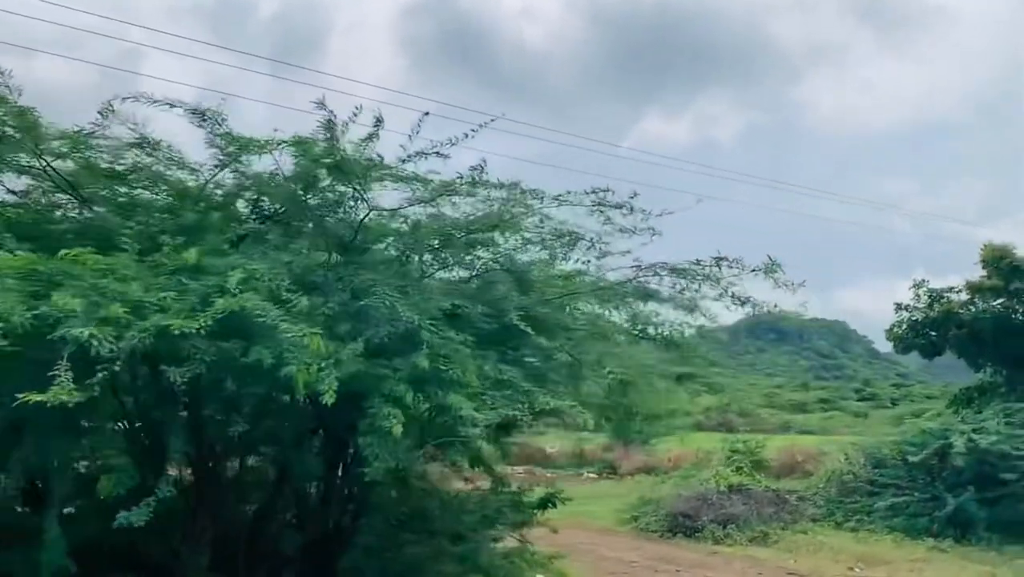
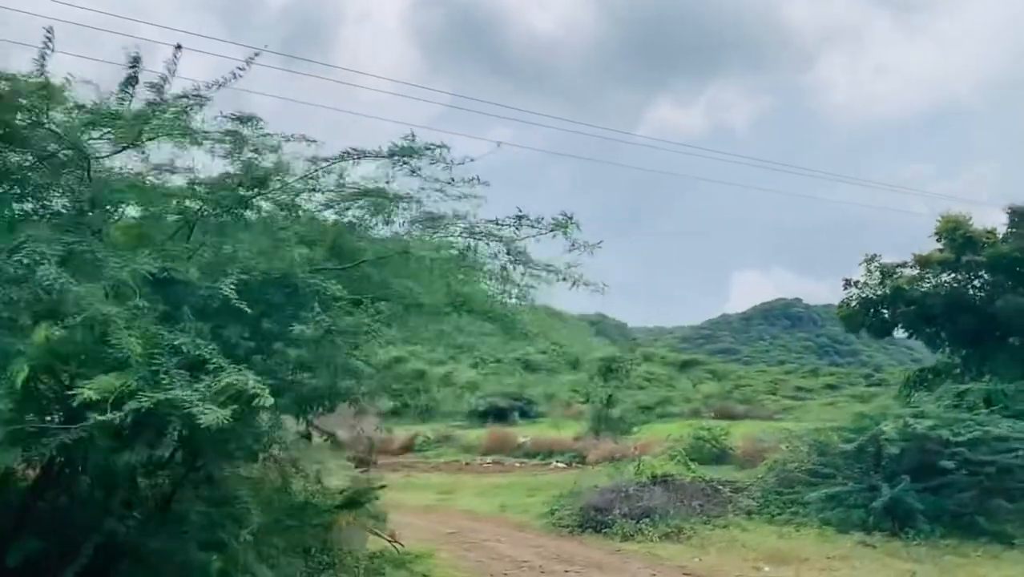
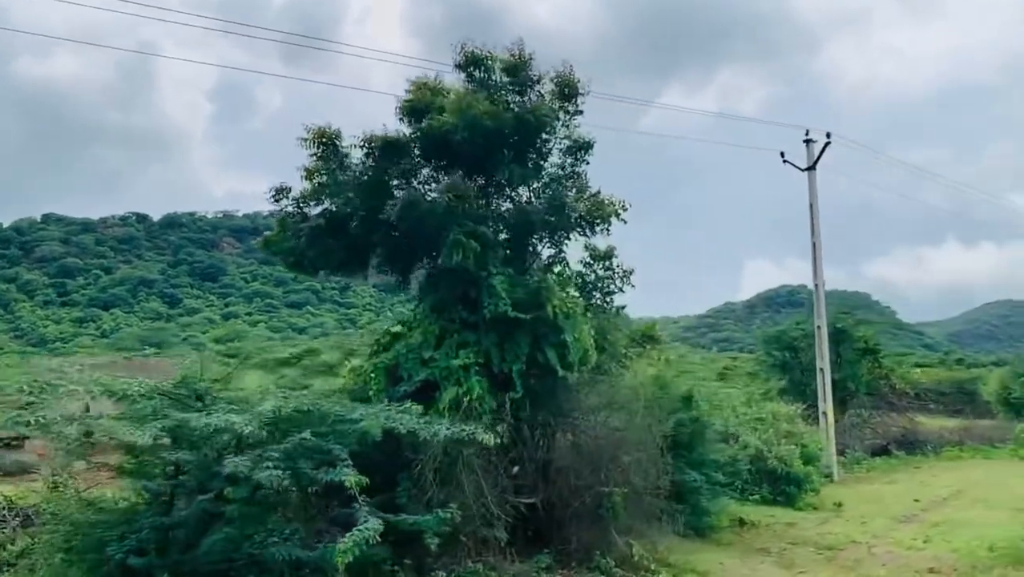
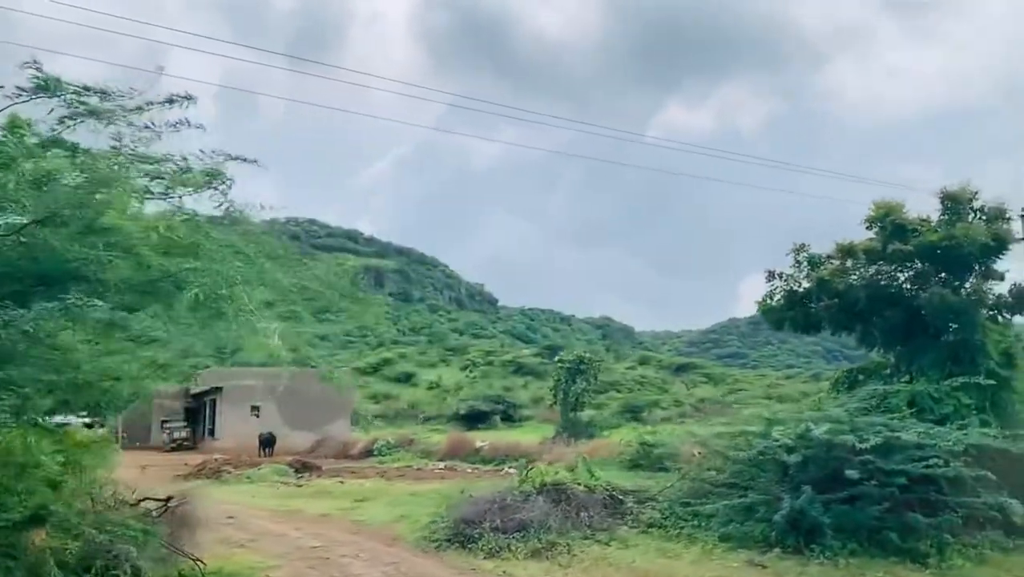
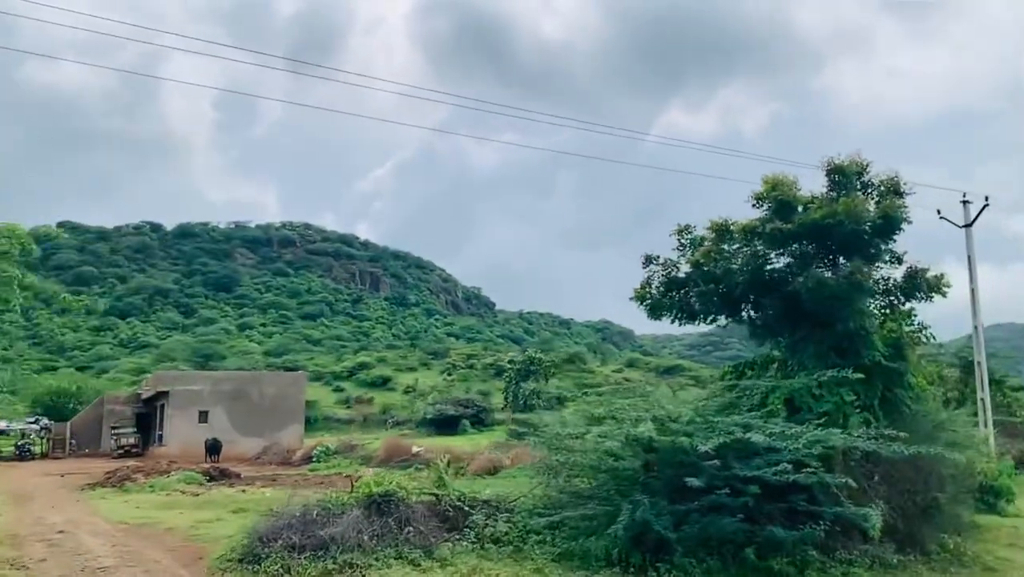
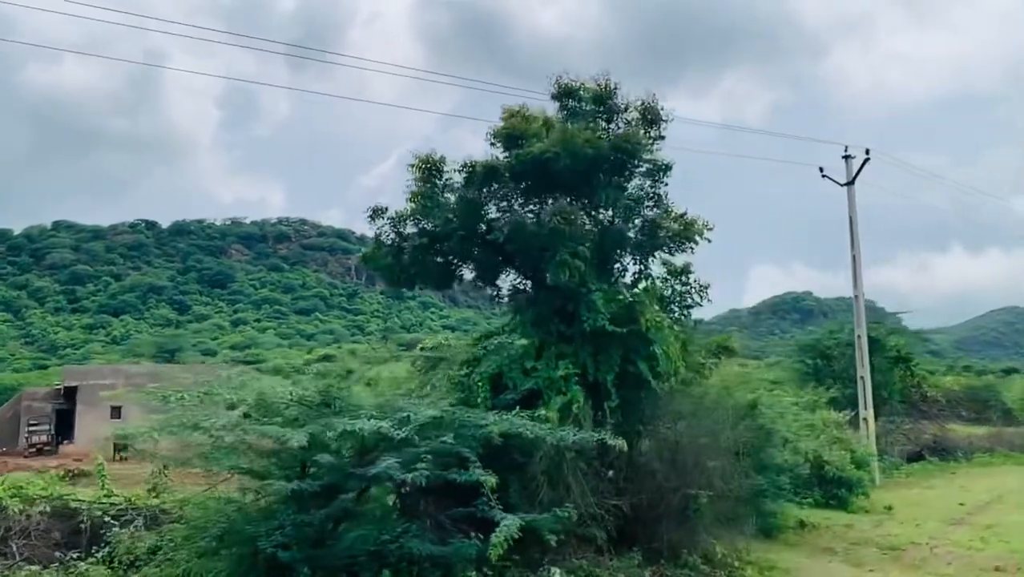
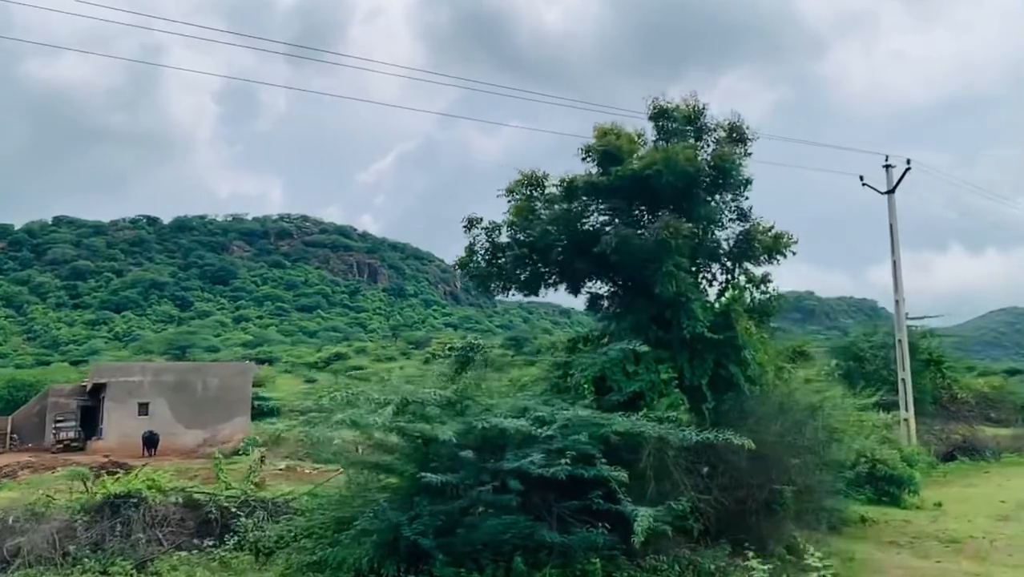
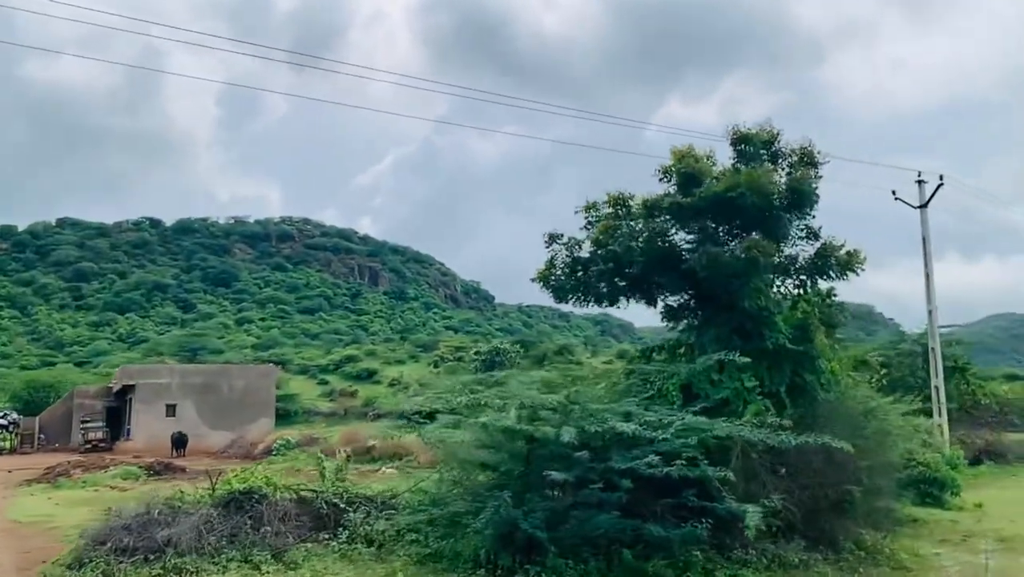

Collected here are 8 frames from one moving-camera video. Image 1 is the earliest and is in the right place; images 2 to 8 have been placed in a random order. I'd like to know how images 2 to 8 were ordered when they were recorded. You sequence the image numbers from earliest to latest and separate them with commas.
2, 4, 5, 8, 7, 6, 3
